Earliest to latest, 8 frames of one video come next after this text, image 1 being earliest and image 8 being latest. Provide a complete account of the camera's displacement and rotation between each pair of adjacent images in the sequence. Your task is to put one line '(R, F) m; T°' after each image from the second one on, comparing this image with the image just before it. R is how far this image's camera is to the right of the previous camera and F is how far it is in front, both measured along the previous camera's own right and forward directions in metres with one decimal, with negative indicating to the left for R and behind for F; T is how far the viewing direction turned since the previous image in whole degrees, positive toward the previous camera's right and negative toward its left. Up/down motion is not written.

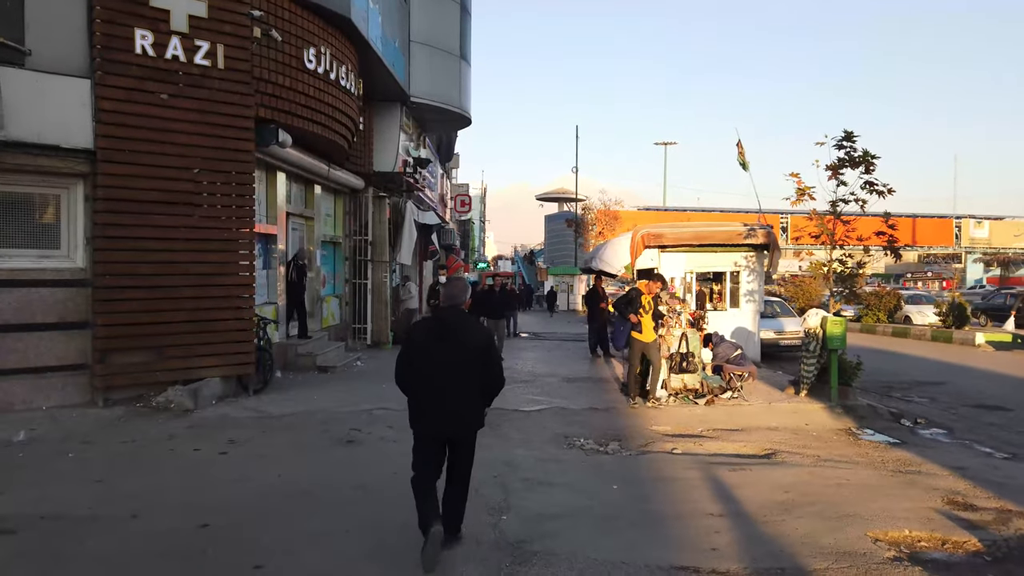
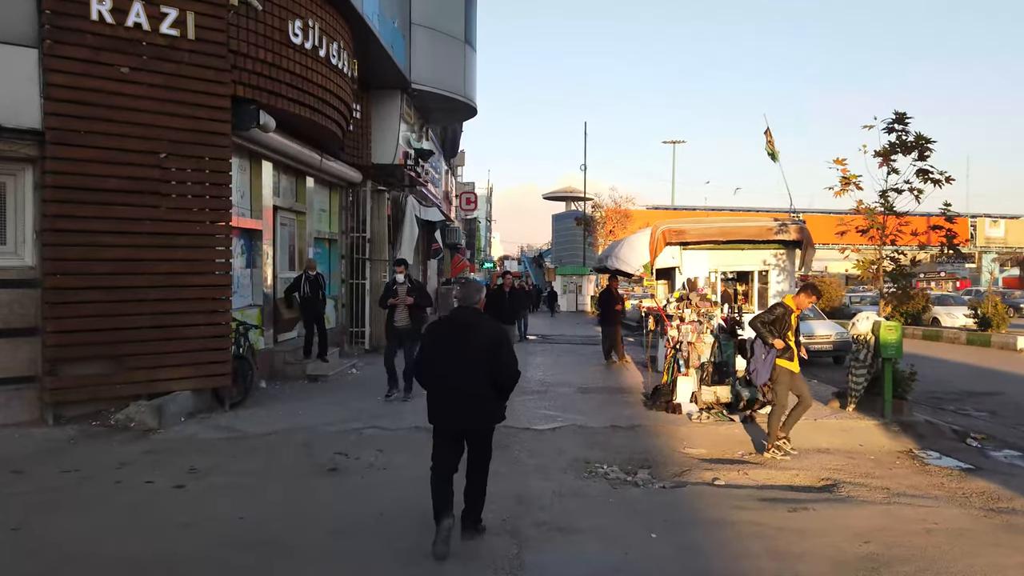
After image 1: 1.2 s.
(0.0, +1.1) m; 0°
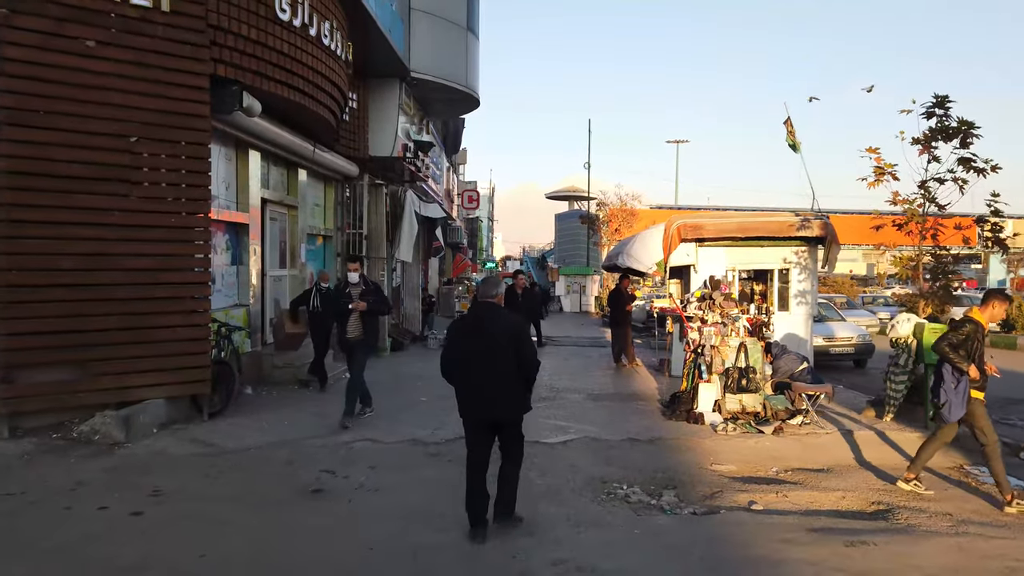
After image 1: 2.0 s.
(0.0, +0.7) m; 0°
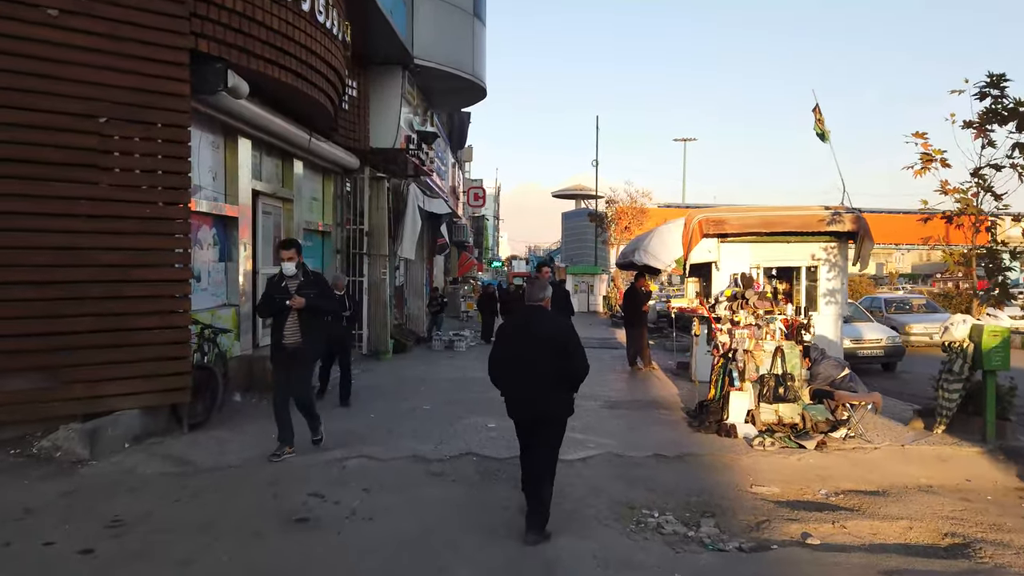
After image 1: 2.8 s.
(-0.1, +0.7) m; 0°
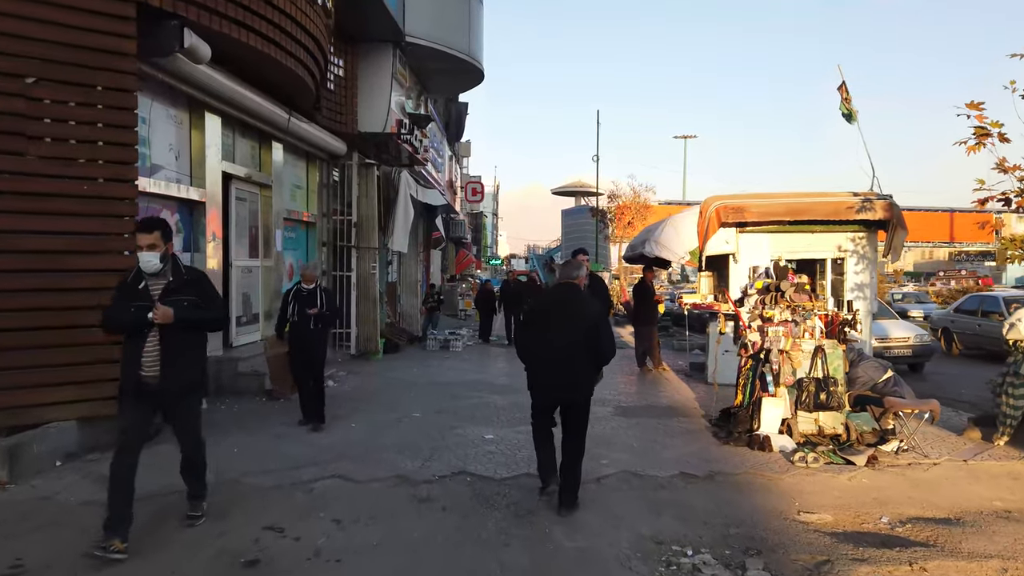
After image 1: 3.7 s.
(0.0, +0.9) m; 0°
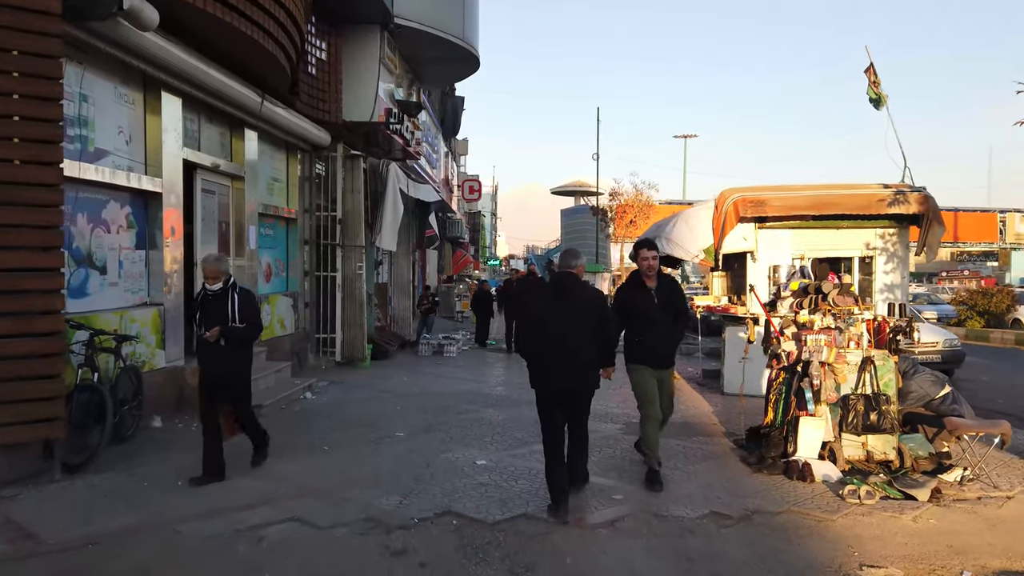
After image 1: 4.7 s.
(0.0, +0.9) m; 0°
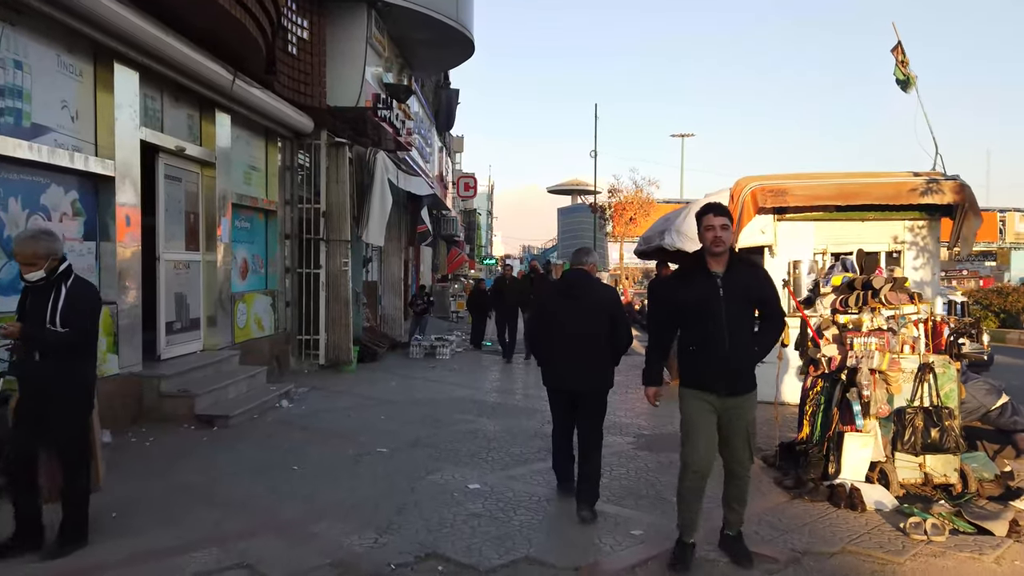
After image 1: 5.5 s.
(0.0, +0.8) m; 0°
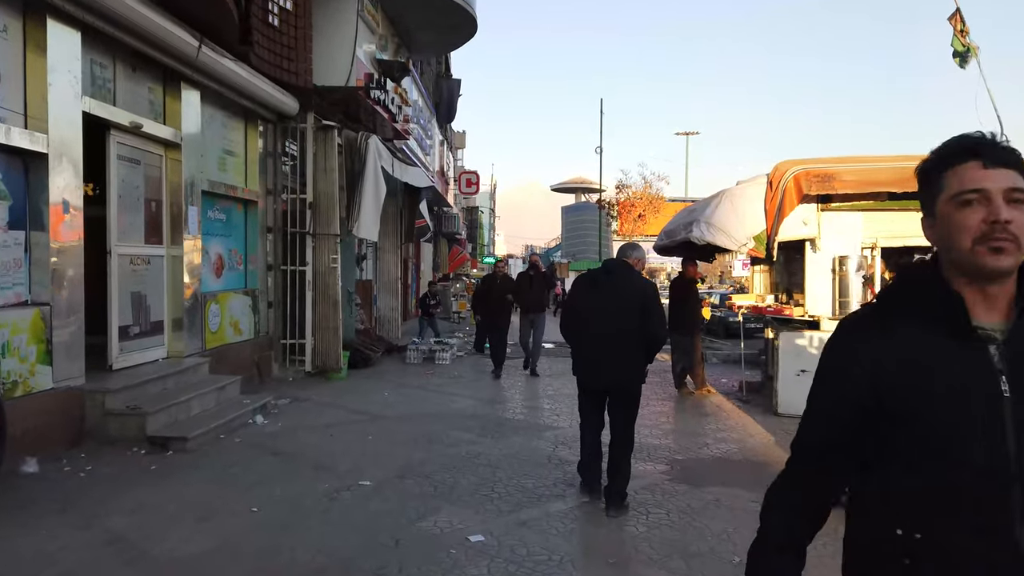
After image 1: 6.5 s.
(-0.1, +1.0) m; 0°
